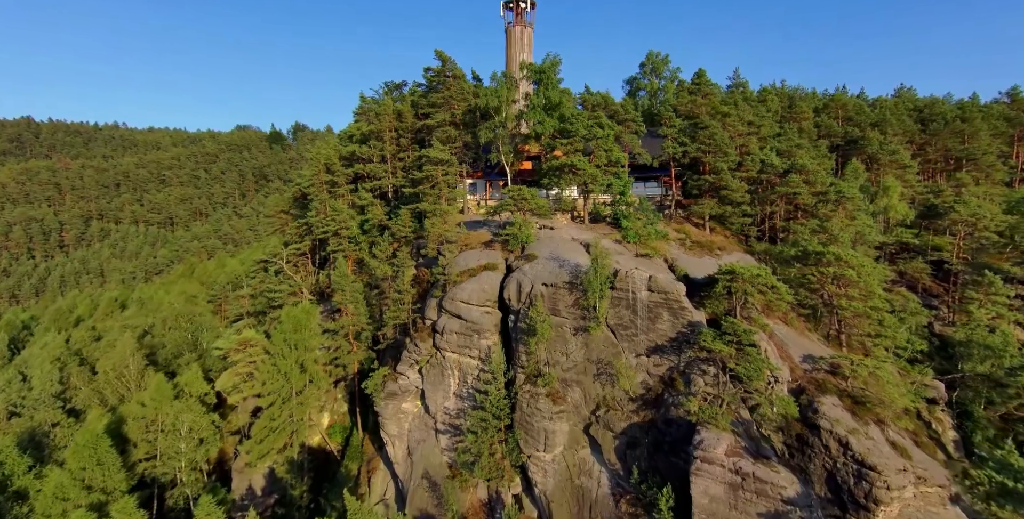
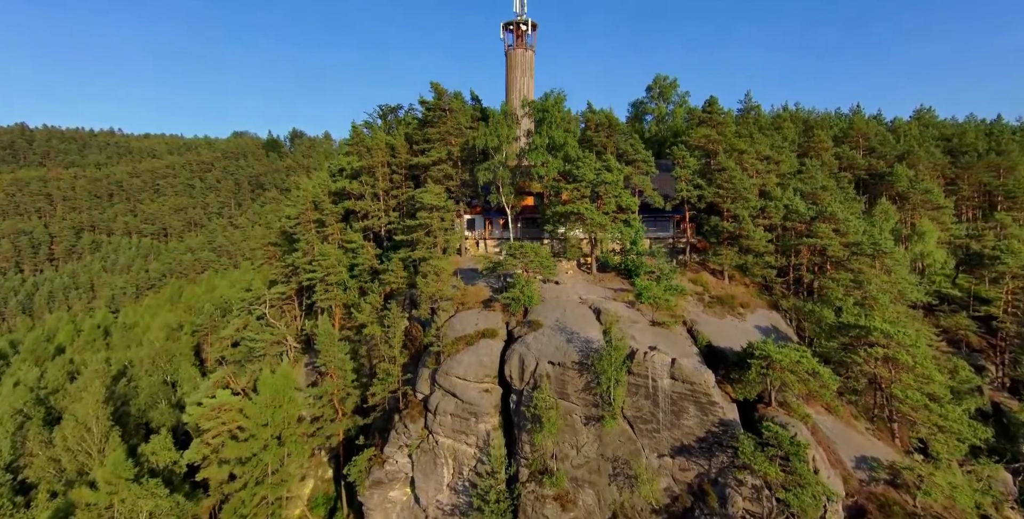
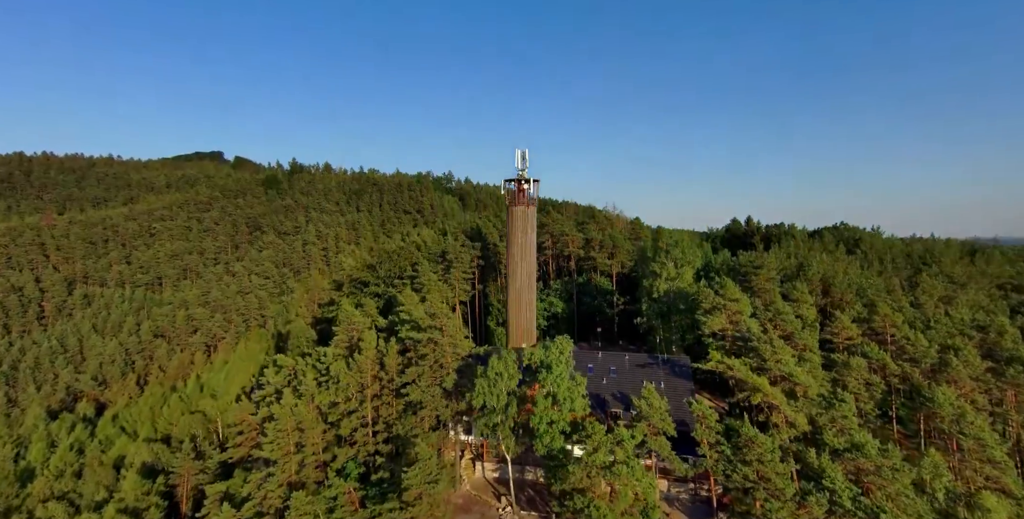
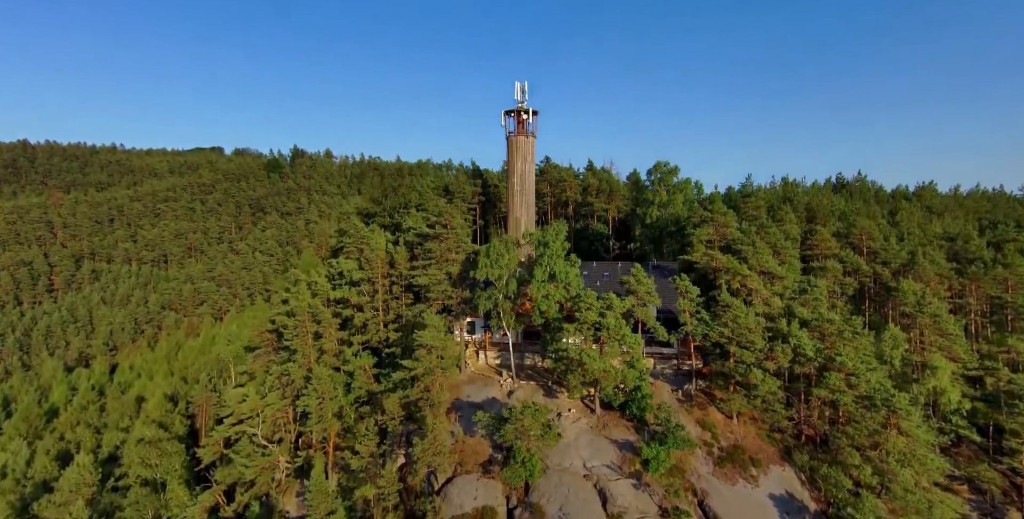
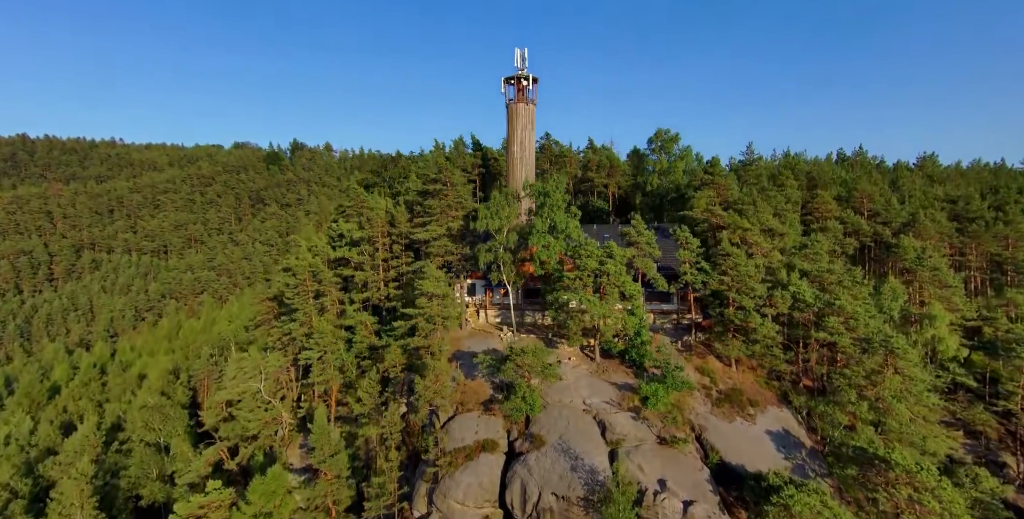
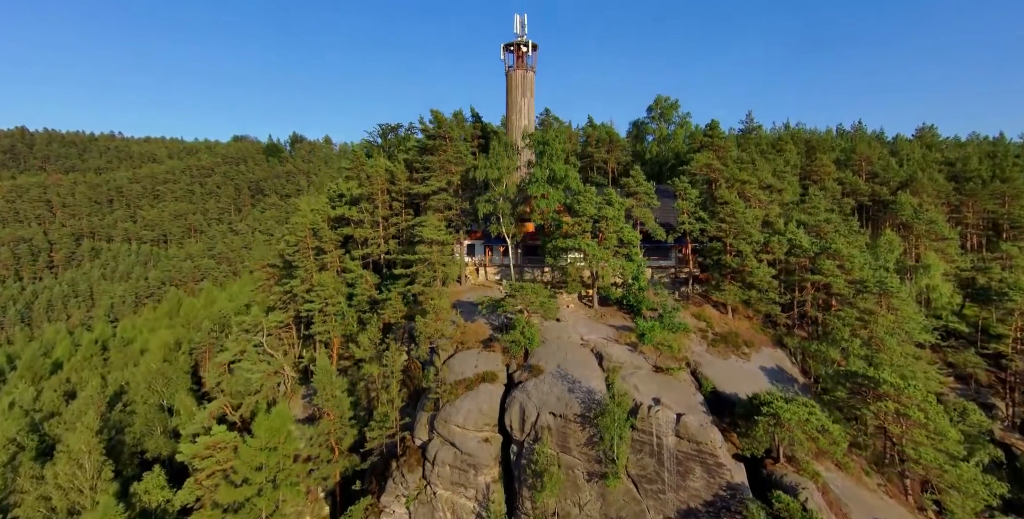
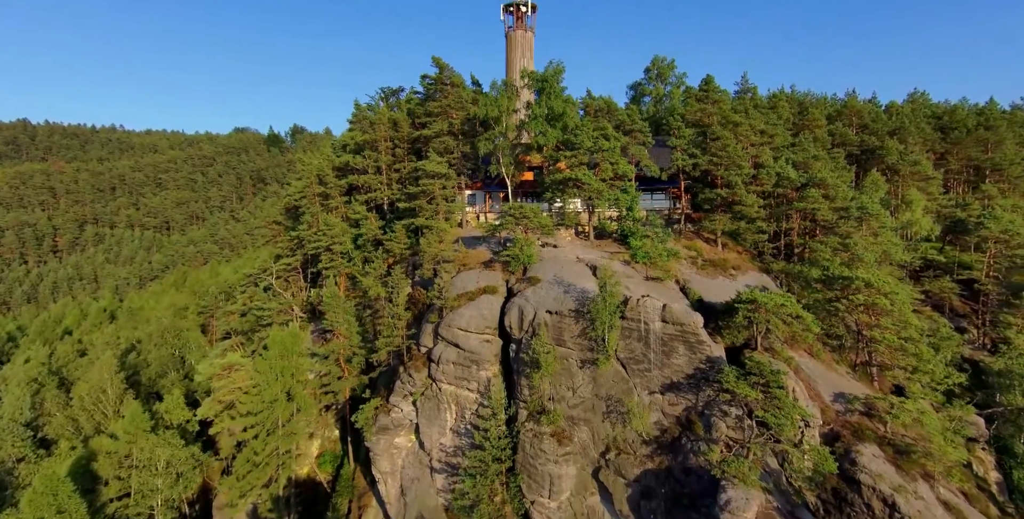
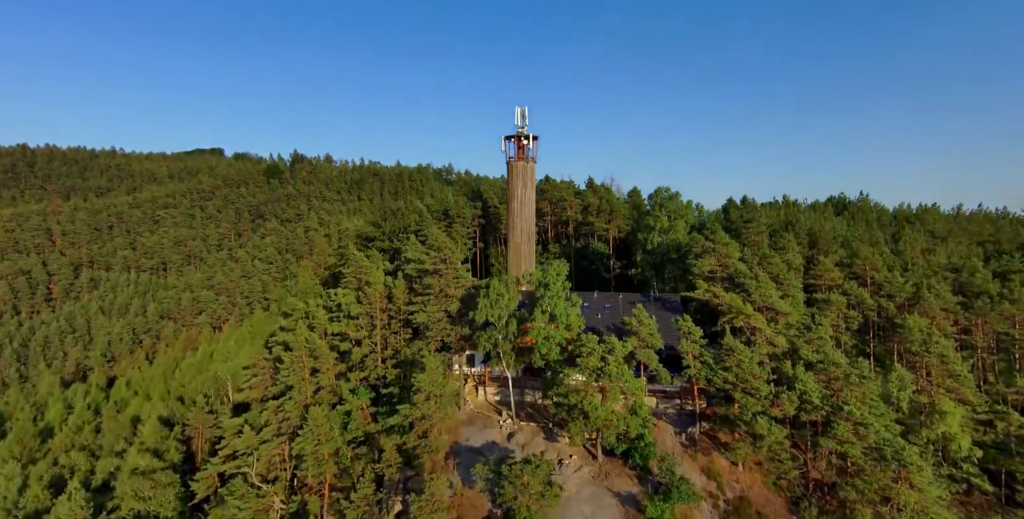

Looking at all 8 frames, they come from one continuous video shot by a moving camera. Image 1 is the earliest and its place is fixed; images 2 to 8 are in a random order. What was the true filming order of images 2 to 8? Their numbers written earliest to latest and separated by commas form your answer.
7, 2, 6, 5, 4, 8, 3
